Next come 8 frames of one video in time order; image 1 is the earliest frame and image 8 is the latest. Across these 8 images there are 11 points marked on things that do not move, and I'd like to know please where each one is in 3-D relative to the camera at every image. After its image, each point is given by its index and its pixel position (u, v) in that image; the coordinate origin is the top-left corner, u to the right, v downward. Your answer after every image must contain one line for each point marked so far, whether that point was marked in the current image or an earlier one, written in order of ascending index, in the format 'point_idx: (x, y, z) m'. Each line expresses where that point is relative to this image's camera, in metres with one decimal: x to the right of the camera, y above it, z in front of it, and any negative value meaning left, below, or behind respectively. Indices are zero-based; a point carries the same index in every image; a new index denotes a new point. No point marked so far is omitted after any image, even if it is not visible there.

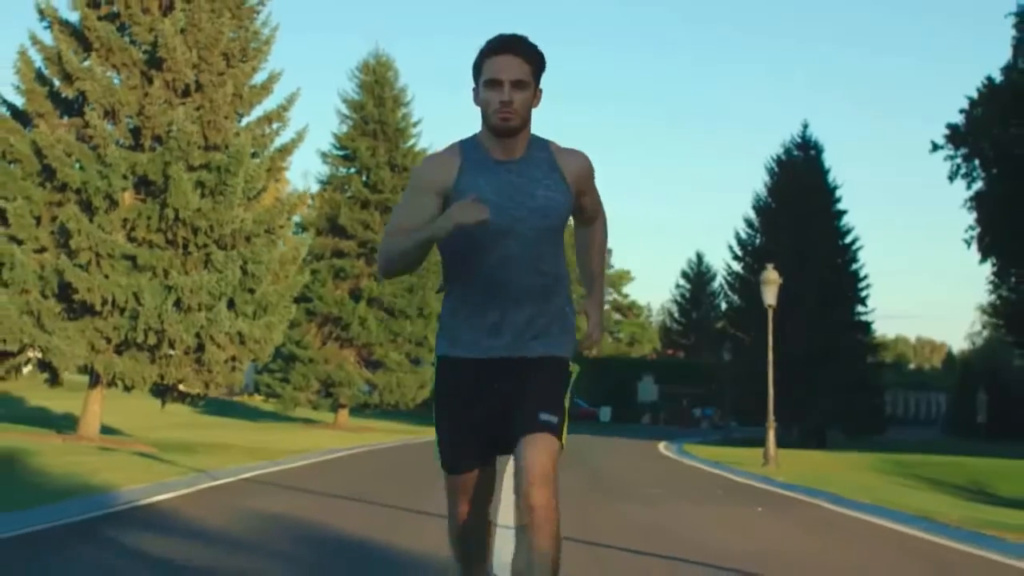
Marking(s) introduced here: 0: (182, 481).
0: (-4.4, -2.5, +17.8) m
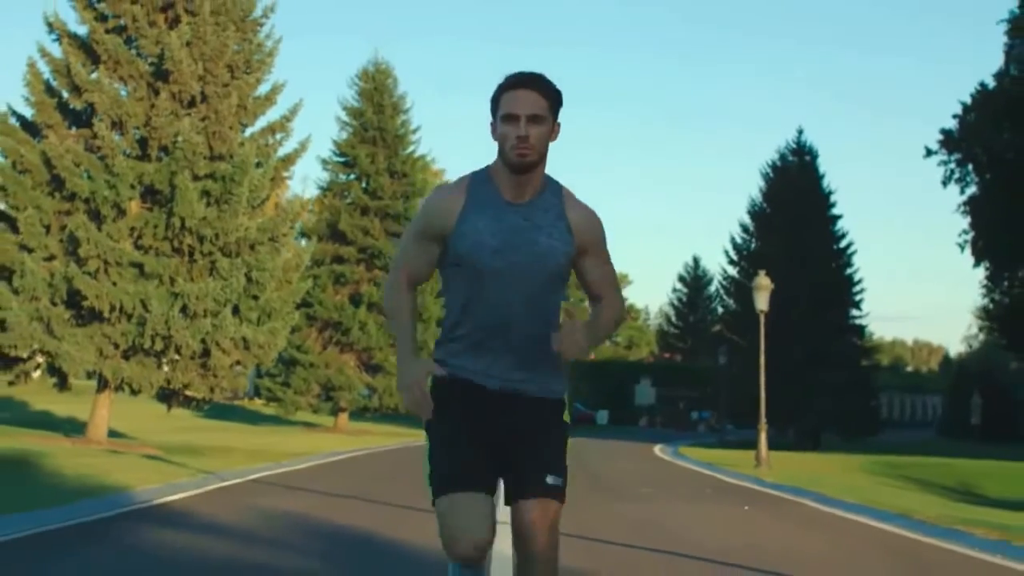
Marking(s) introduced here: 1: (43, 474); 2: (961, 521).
0: (-4.4, -2.6, +18.4) m
1: (-6.5, -2.6, +19.4) m
2: (+5.1, -2.7, +15.9) m
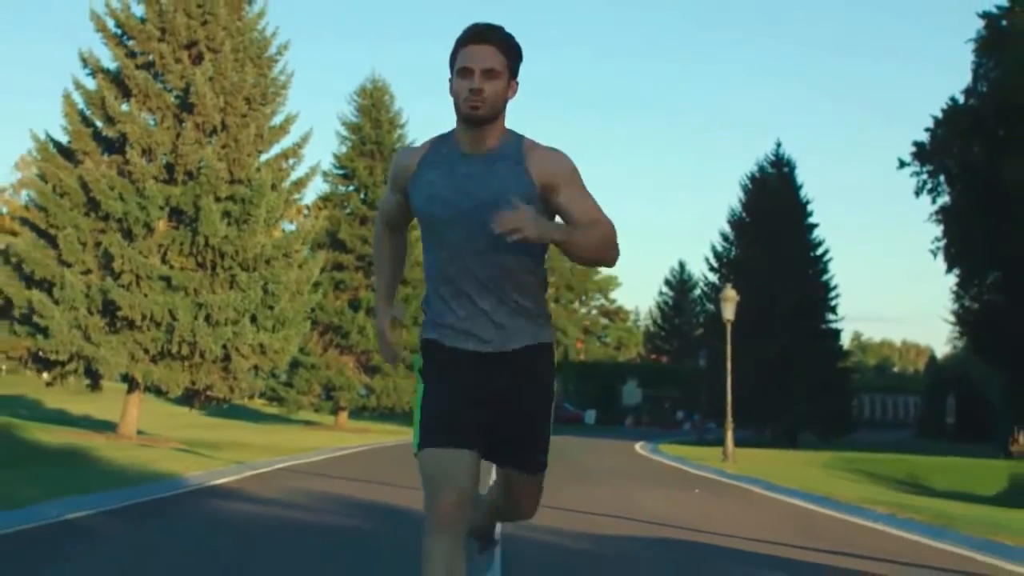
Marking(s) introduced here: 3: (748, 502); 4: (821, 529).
0: (-4.6, -2.9, +21.6) m
1: (-6.7, -2.9, +22.5) m
2: (+5.0, -2.9, +19.1) m
3: (+3.2, -2.9, +18.6) m
4: (+3.4, -2.6, +15.0) m
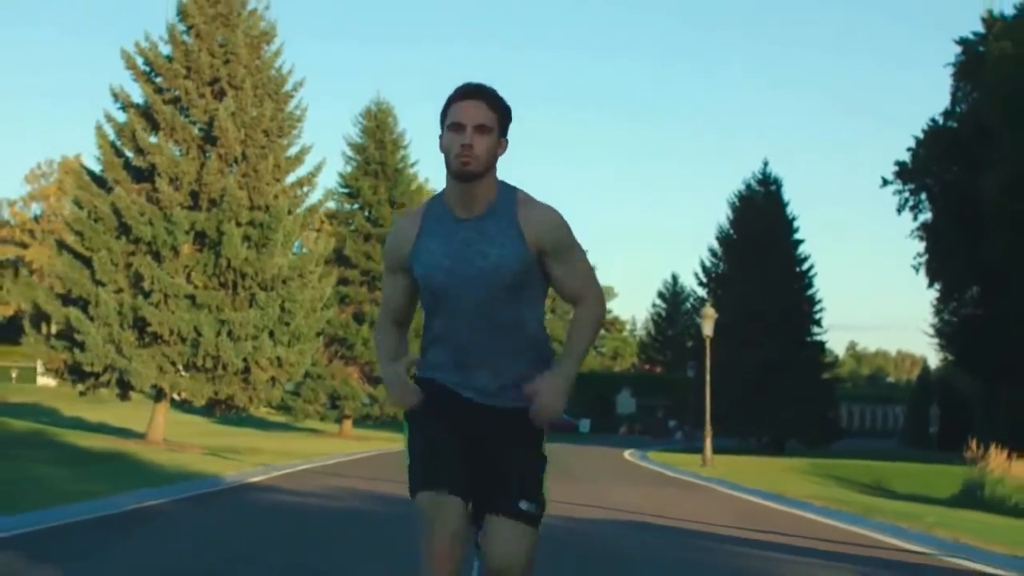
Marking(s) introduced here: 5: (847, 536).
0: (-4.7, -3.3, +24.4) m
1: (-6.8, -3.2, +25.3) m
2: (+4.9, -3.3, +21.9) m
3: (+3.1, -3.3, +21.4) m
4: (+3.3, -3.0, +17.8) m
5: (+3.7, -2.7, +15.2) m
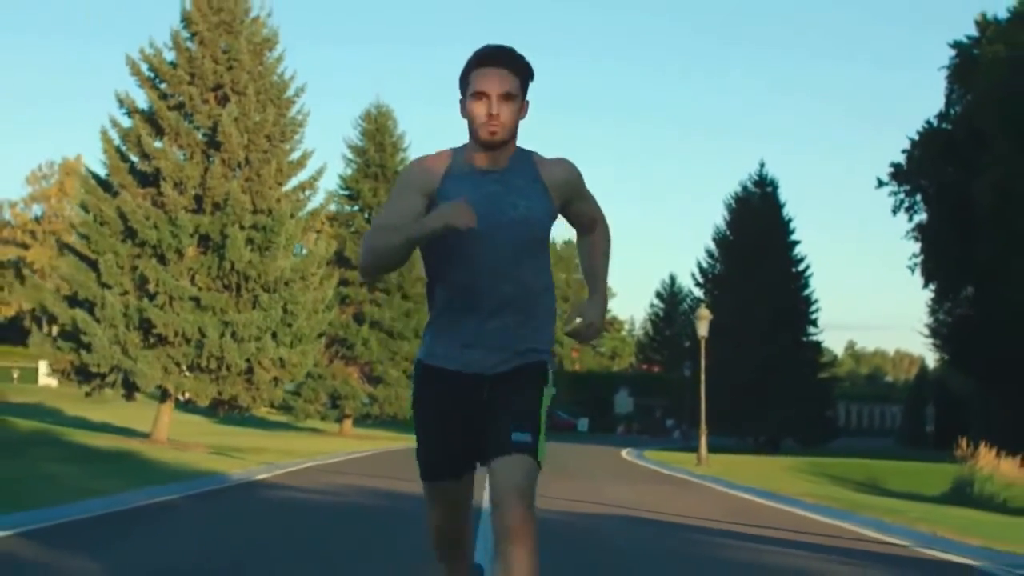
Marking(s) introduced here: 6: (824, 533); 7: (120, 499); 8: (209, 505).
0: (-4.7, -3.3, +25.0) m
1: (-6.8, -3.3, +25.9) m
2: (+4.9, -3.4, +22.6) m
3: (+3.1, -3.3, +22.1) m
4: (+3.3, -3.0, +18.4) m
5: (+3.7, -2.8, +15.9) m
6: (+3.5, -2.7, +15.2) m
7: (-5.2, -2.8, +18.1) m
8: (-3.9, -2.8, +17.6) m
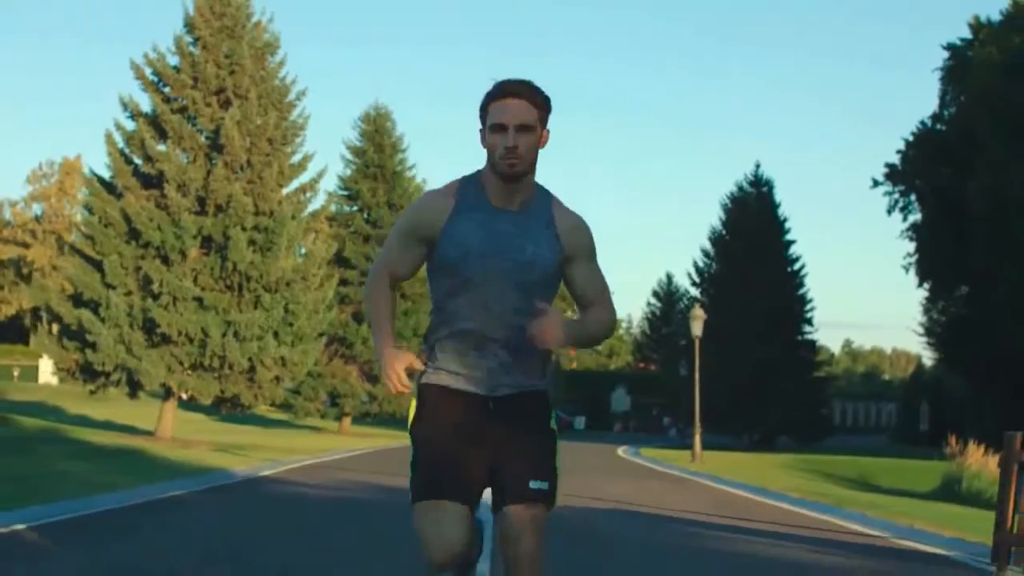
0: (-4.8, -3.3, +25.7) m
1: (-6.9, -3.3, +26.6) m
2: (+4.8, -3.4, +23.2) m
3: (+3.0, -3.3, +22.7) m
4: (+3.2, -3.0, +19.1) m
5: (+3.7, -2.8, +16.5) m
6: (+3.5, -2.8, +15.9) m
7: (-5.2, -2.8, +18.8) m
8: (-3.9, -2.8, +18.2) m
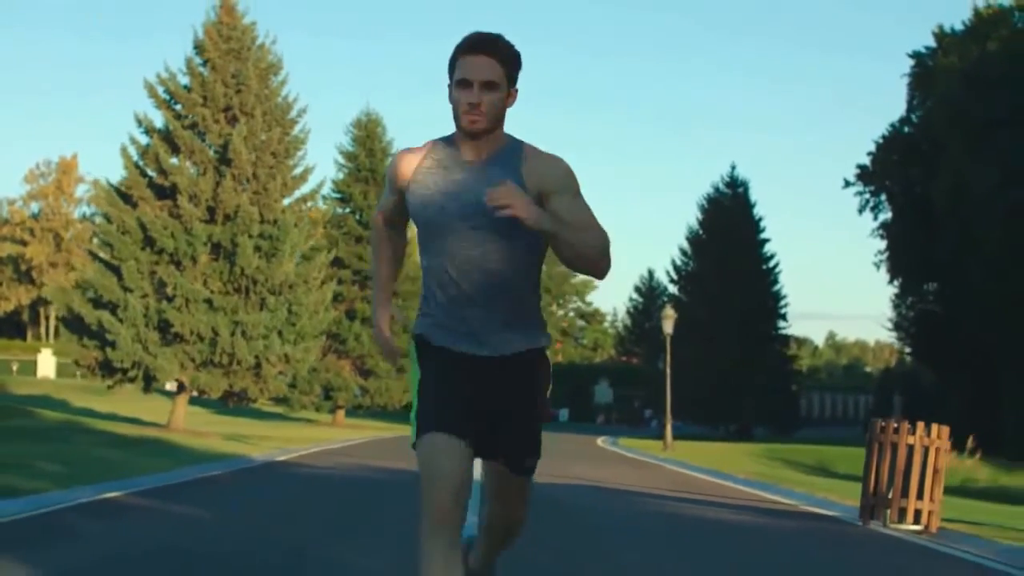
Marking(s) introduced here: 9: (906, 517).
0: (-5.1, -3.5, +28.7) m
1: (-7.2, -3.4, +29.6) m
2: (+4.5, -3.5, +26.4) m
3: (+2.8, -3.5, +25.8) m
4: (+3.0, -3.2, +22.2) m
5: (+3.4, -3.0, +19.7) m
6: (+3.3, -2.9, +19.0) m
7: (-5.4, -3.0, +21.8) m
8: (-4.2, -3.0, +21.3) m
9: (+4.2, -2.4, +14.7) m
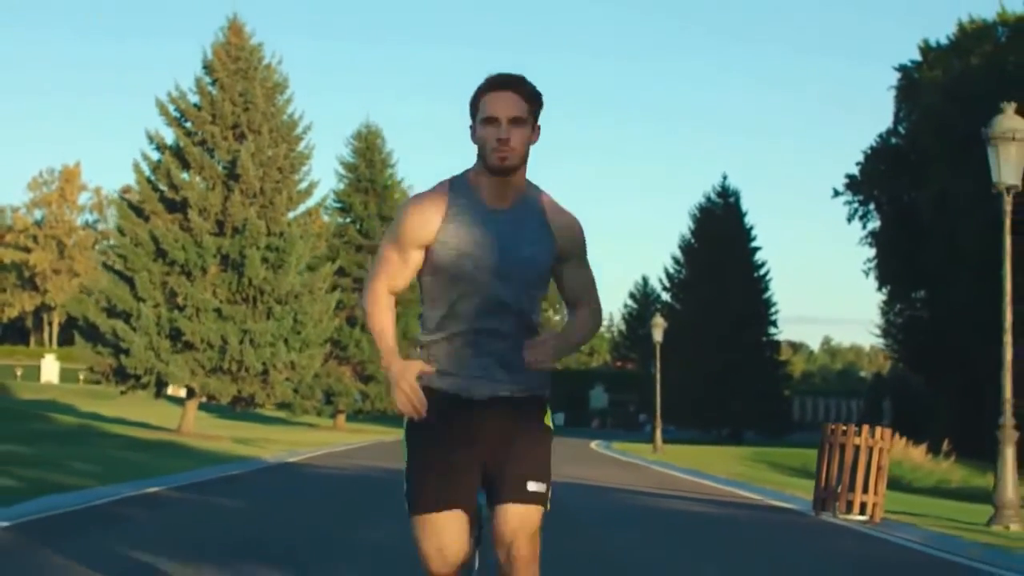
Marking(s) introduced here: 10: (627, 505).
0: (-5.2, -3.7, +30.5) m
1: (-7.3, -3.7, +31.3) m
2: (+4.5, -3.8, +28.1) m
3: (+2.7, -3.7, +27.6) m
4: (+2.9, -3.4, +24.0) m
5: (+3.4, -3.2, +21.4) m
6: (+3.2, -3.2, +20.8) m
7: (-5.5, -3.2, +23.5) m
8: (-4.3, -3.2, +23.0) m
9: (+4.1, -2.6, +16.4) m
10: (+1.5, -3.1, +19.6) m
